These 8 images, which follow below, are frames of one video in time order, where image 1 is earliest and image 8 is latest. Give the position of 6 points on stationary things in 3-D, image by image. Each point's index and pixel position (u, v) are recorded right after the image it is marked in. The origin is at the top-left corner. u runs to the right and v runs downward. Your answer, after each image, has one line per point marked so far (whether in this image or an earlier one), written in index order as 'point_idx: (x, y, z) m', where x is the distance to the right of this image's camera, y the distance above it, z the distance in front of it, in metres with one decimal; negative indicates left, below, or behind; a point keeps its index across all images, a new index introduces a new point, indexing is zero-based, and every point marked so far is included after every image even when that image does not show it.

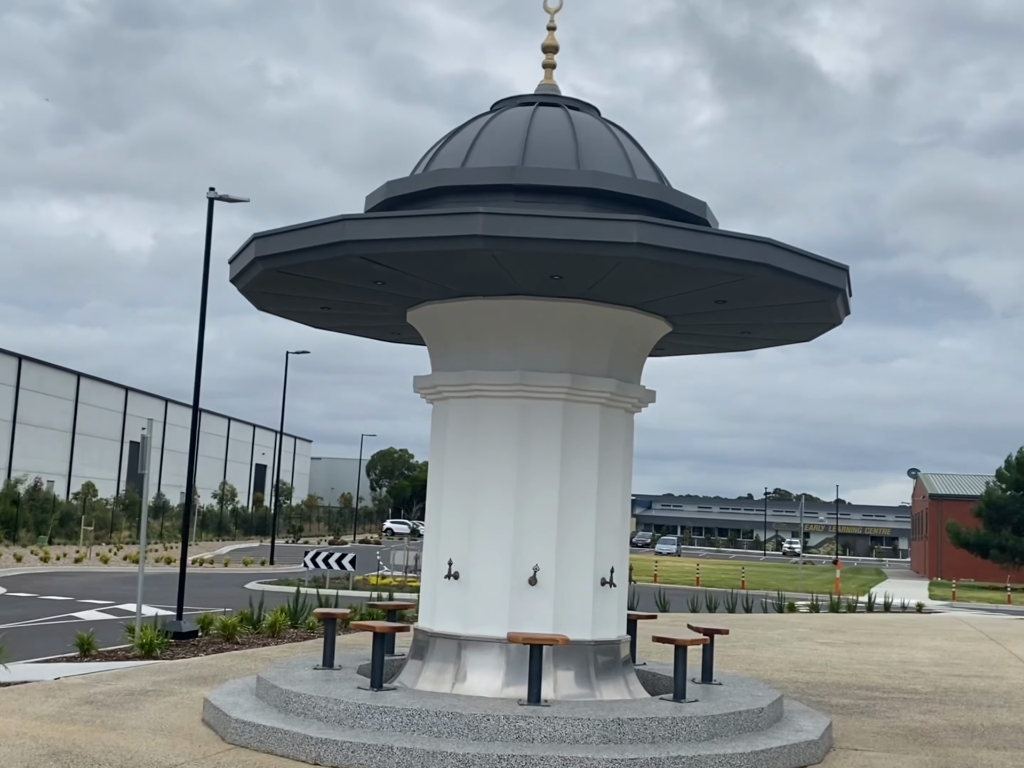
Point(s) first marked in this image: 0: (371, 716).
0: (-1.1, -2.5, +8.7) m
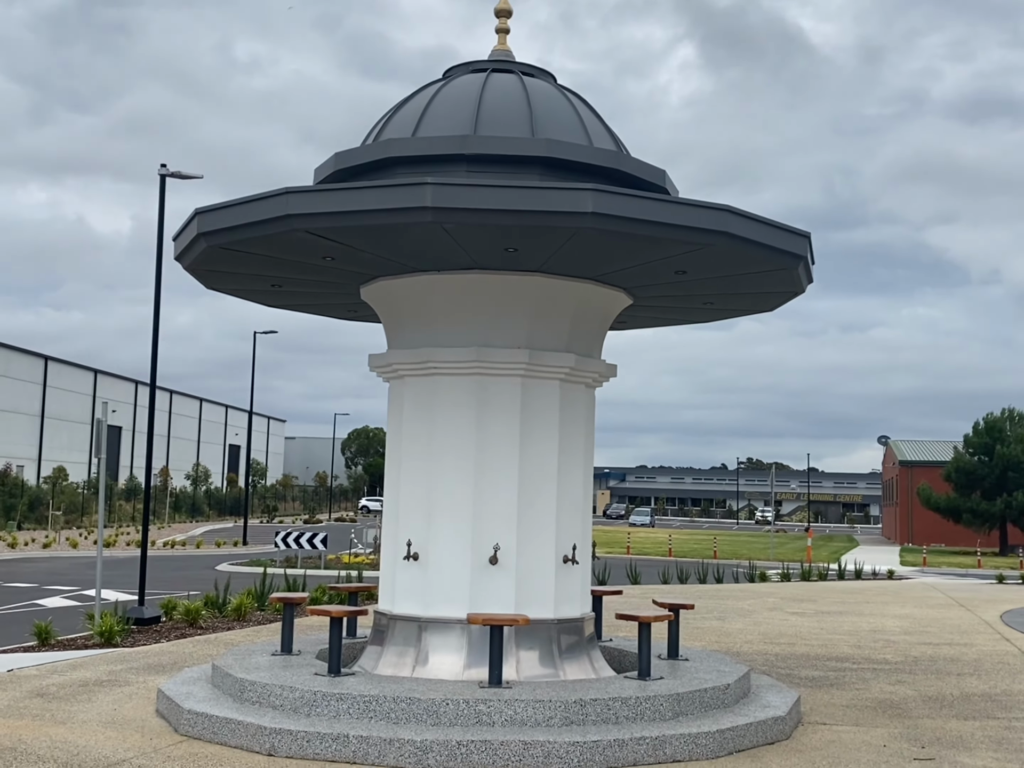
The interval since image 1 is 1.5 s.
0: (-1.4, -2.4, +8.4) m
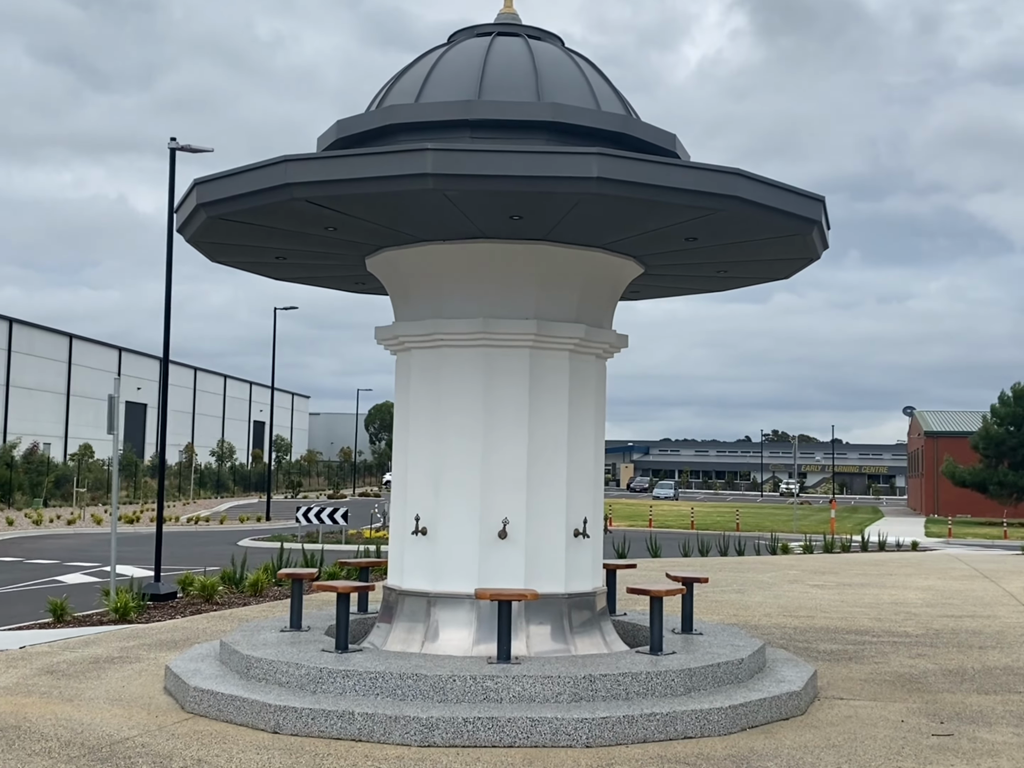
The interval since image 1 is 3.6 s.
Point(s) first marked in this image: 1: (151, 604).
0: (-1.3, -2.2, +8.3) m
1: (-5.0, -3.1, +15.8) m
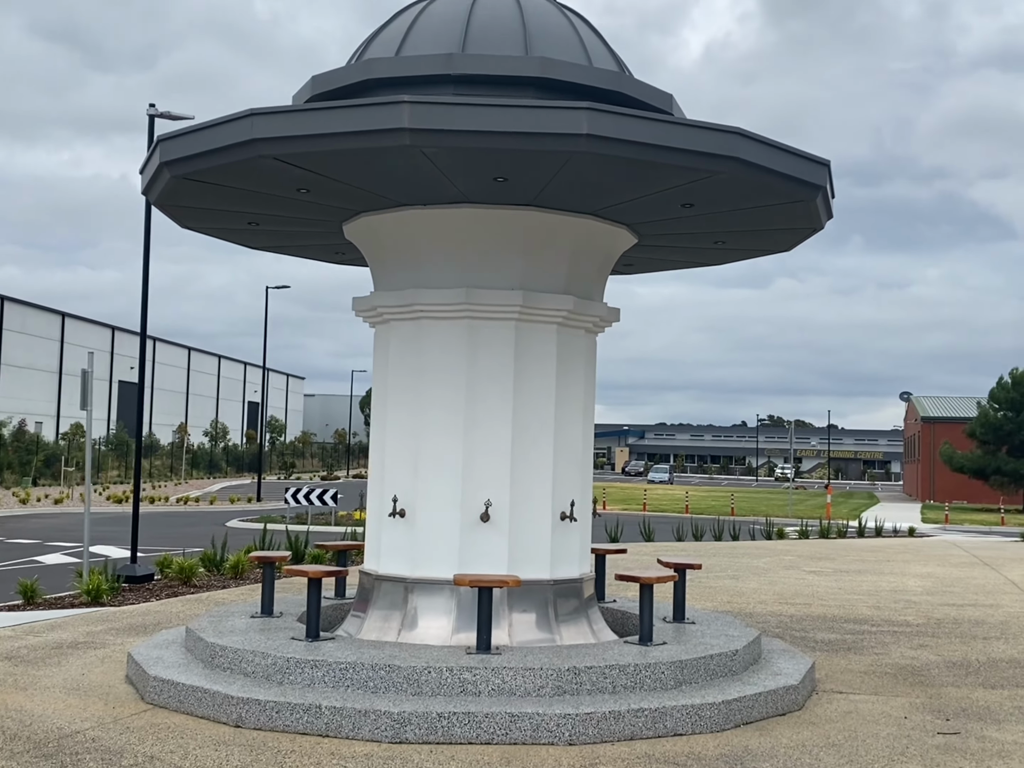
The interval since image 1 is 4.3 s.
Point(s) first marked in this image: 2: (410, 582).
0: (-1.5, -2.0, +7.8) m
1: (-5.2, -2.7, +15.3) m
2: (-0.8, -1.6, +8.9) m
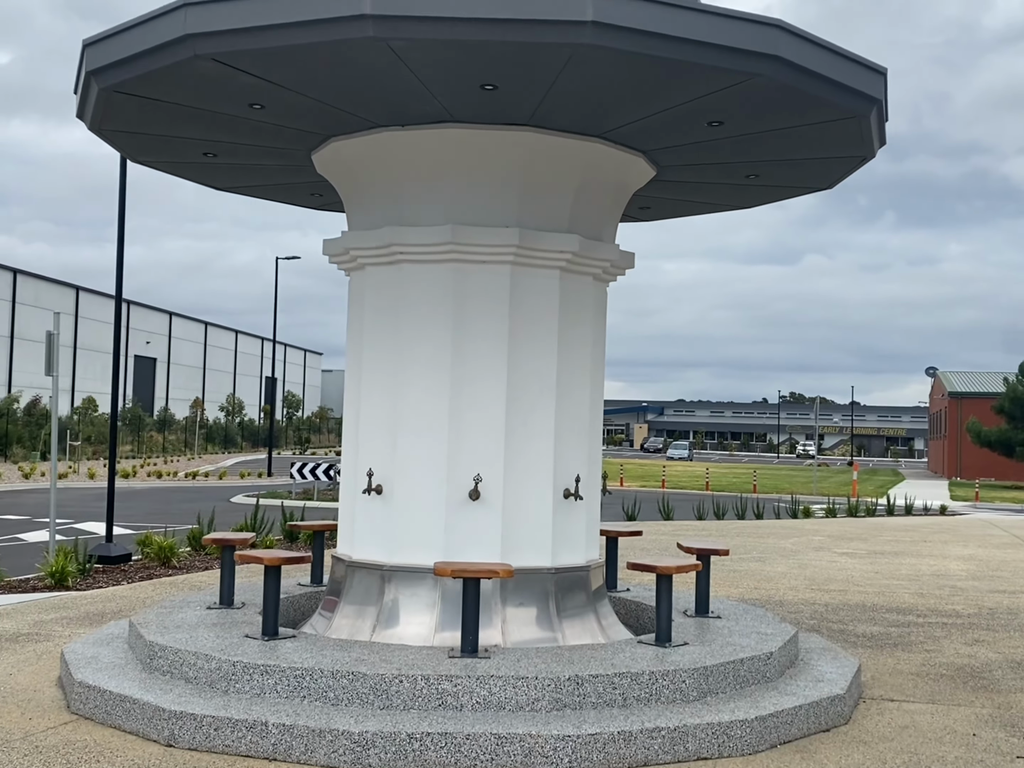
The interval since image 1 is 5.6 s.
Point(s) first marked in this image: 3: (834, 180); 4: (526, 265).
0: (-1.5, -1.7, +6.5) m
1: (-5.1, -2.3, +14.1) m
2: (-0.8, -1.3, +7.6) m
3: (+2.5, +1.6, +8.8) m
4: (+0.1, +0.8, +7.7) m
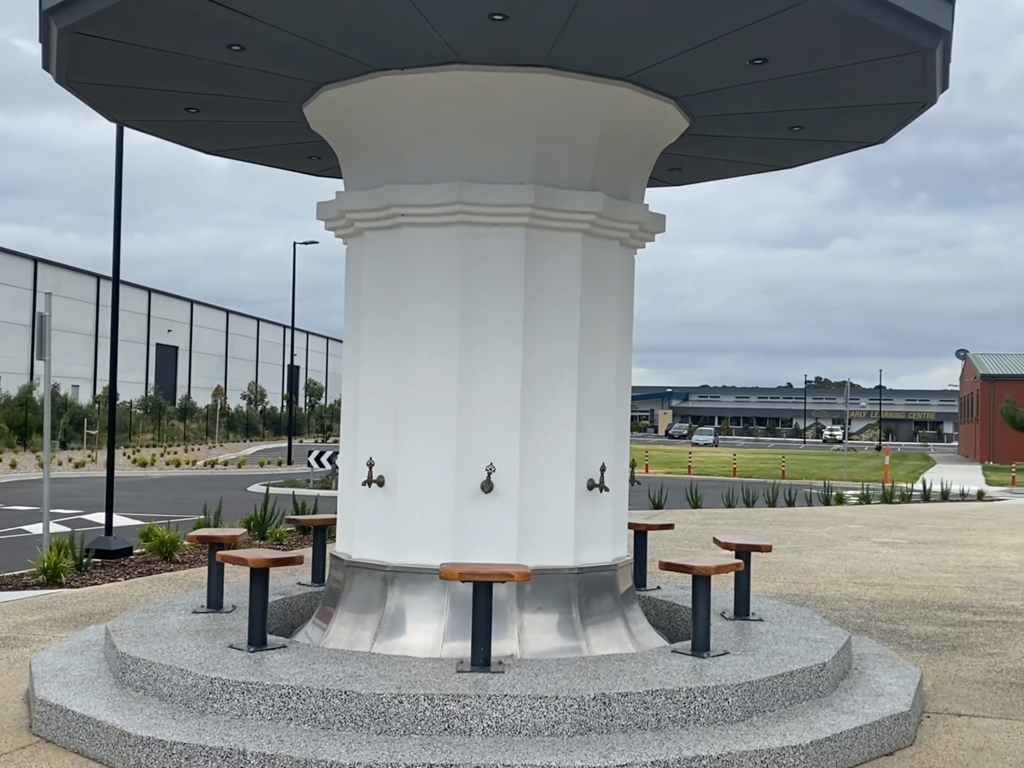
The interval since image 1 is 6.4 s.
0: (-1.4, -1.6, +5.7) m
1: (-4.9, -2.1, +13.4) m
2: (-0.7, -1.1, +6.8) m
3: (+2.6, +1.7, +7.9) m
4: (+0.2, +0.9, +6.8) m
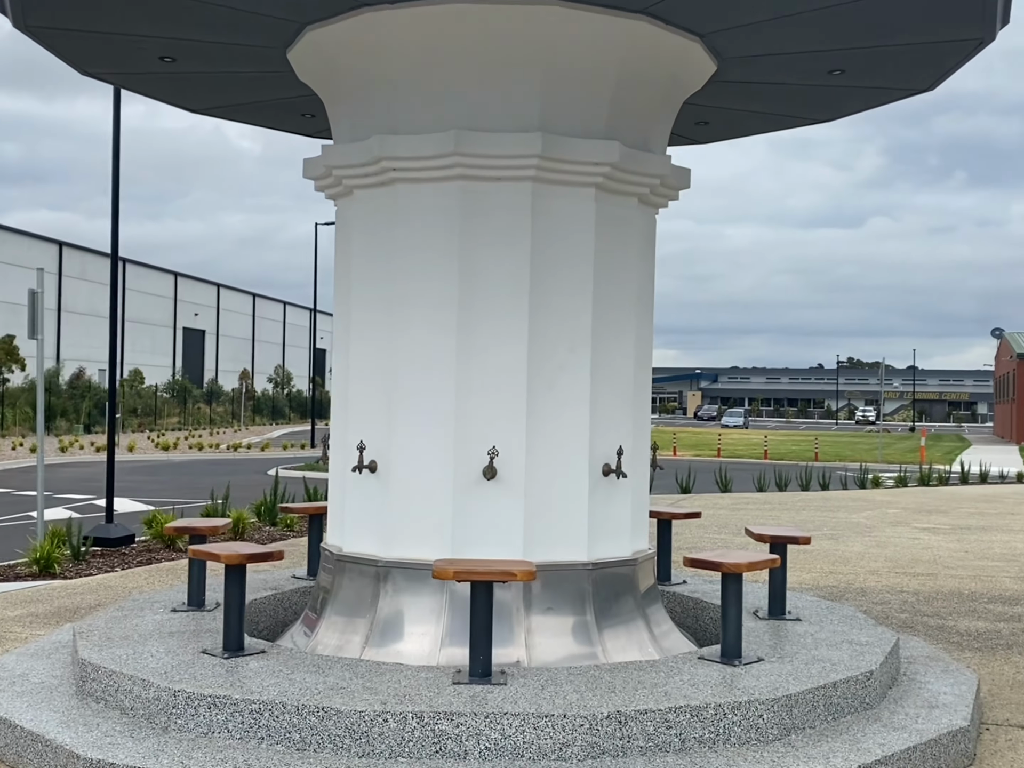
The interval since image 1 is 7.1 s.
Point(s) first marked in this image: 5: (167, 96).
0: (-1.4, -1.5, +5.1) m
1: (-4.7, -1.9, +12.8) m
2: (-0.7, -1.0, +6.1) m
3: (+2.7, +1.9, +7.1) m
4: (+0.2, +1.1, +6.1) m
5: (-2.4, +2.0, +8.0) m
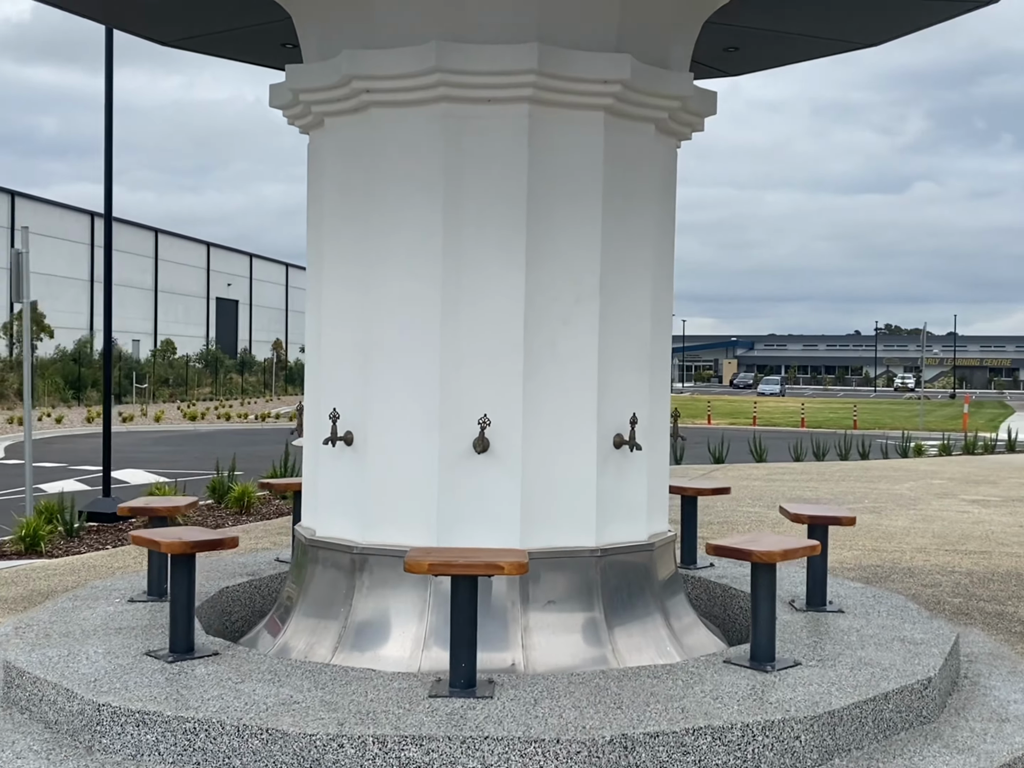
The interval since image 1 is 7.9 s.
0: (-1.5, -1.3, +4.3) m
1: (-4.5, -1.5, +12.1) m
2: (-0.7, -0.8, +5.3) m
3: (+2.7, +2.1, +6.1) m
4: (+0.2, +1.3, +5.2) m
5: (-2.4, +2.2, +7.1) m
